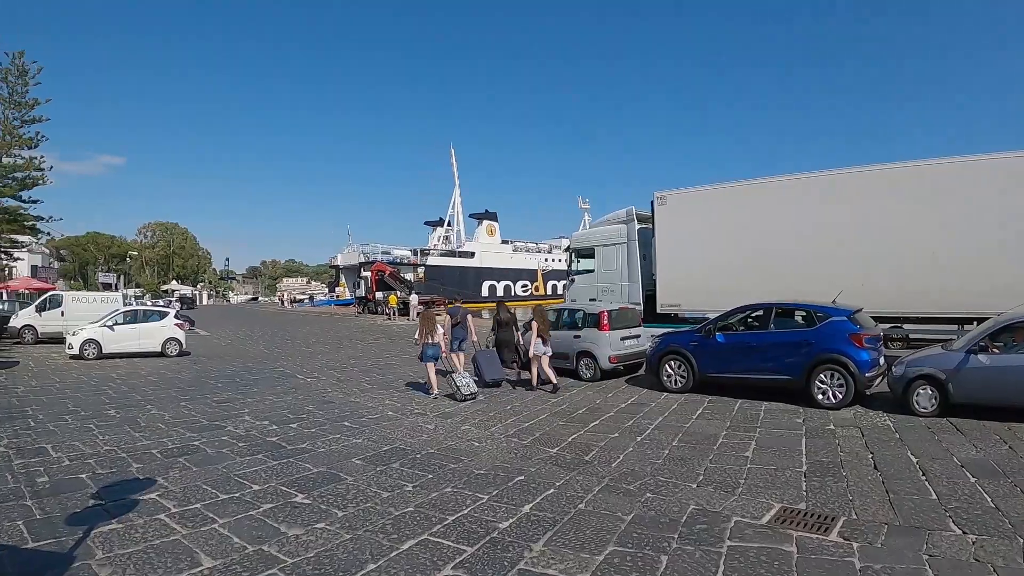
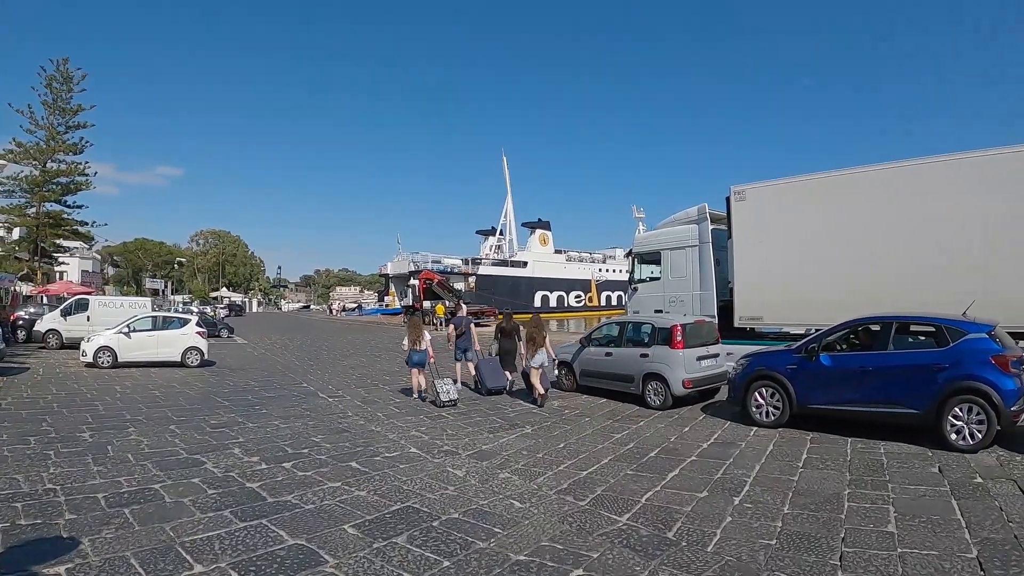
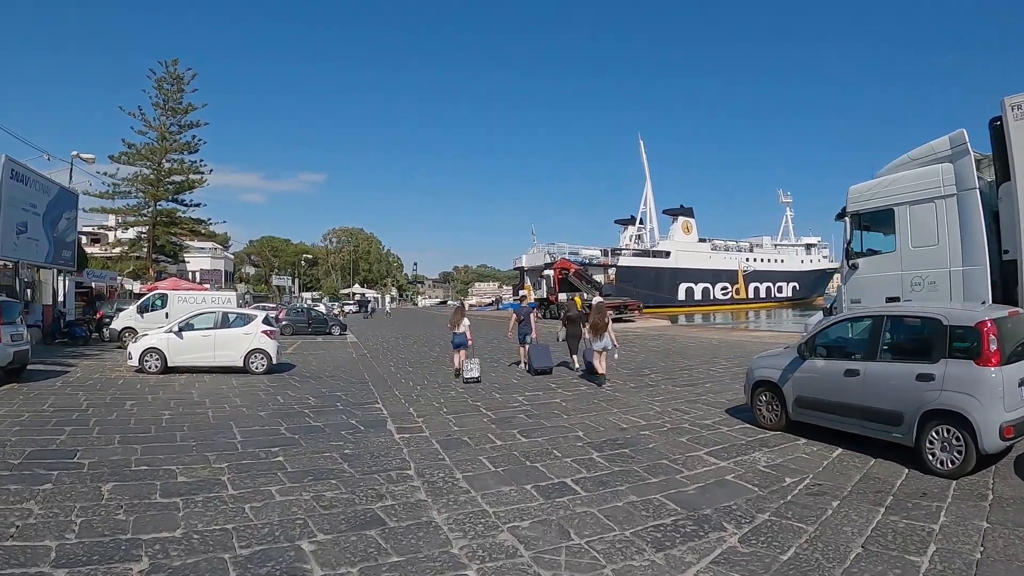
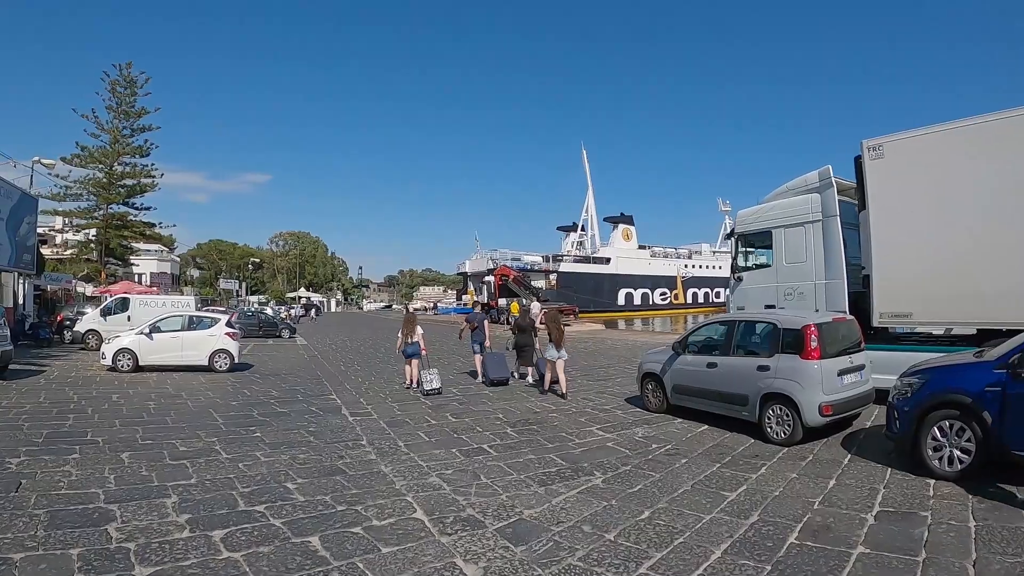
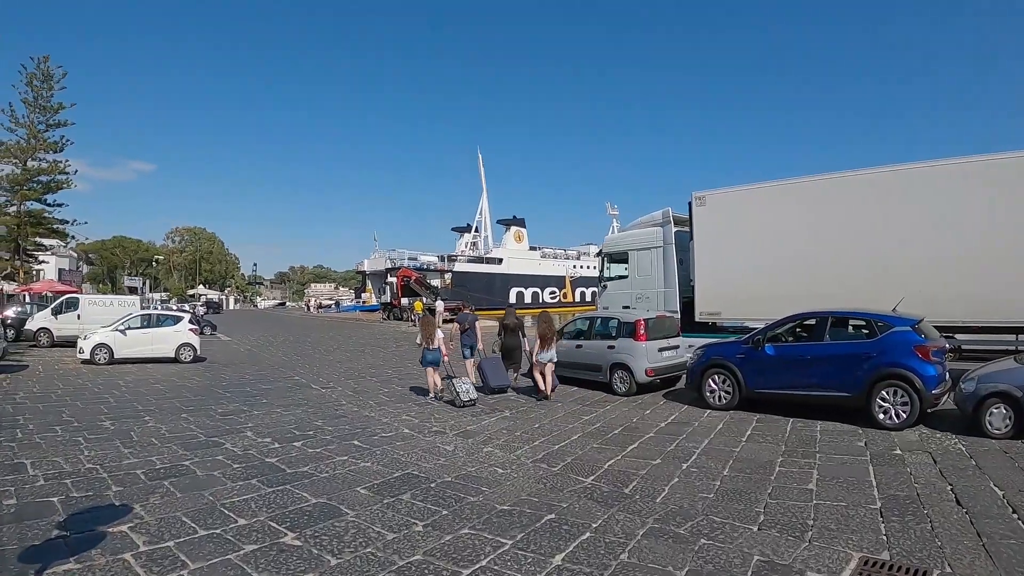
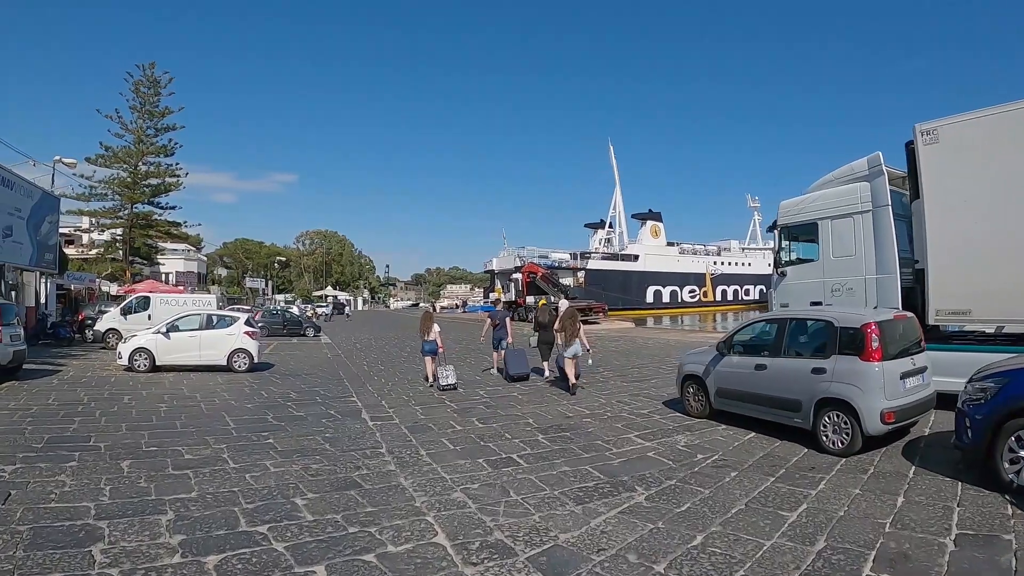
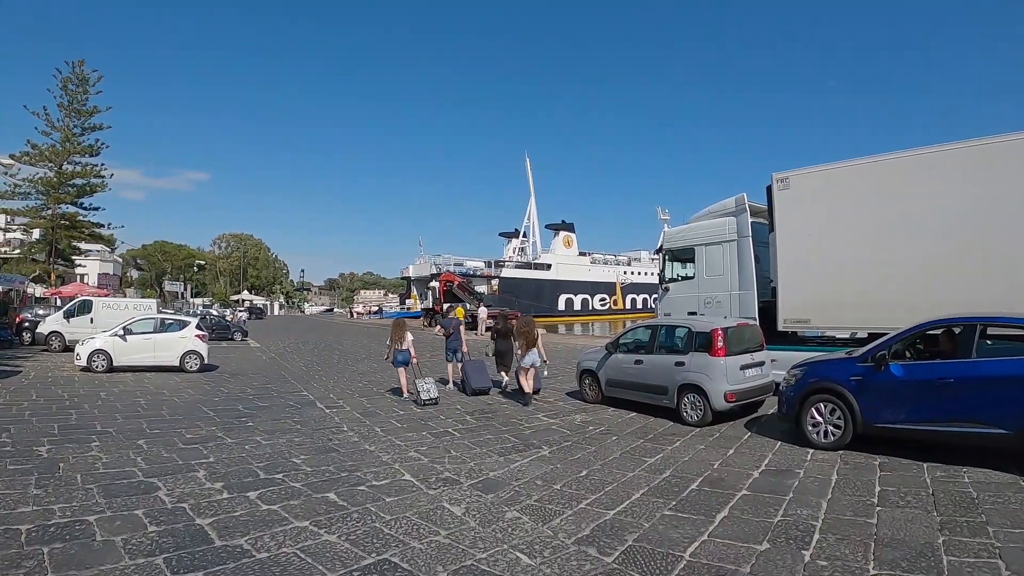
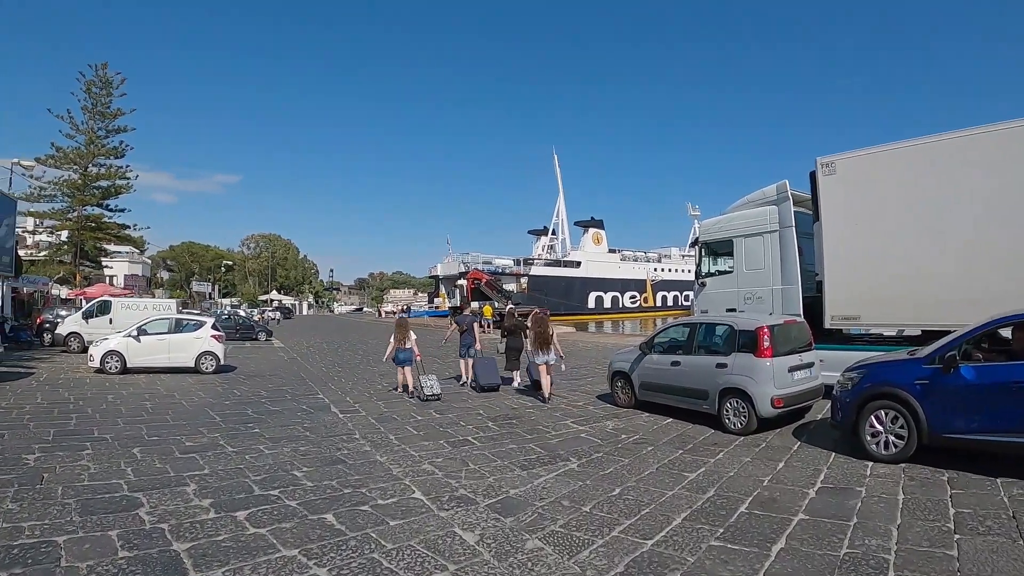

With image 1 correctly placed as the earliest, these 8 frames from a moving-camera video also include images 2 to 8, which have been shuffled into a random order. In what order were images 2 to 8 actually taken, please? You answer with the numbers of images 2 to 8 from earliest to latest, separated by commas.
5, 2, 7, 8, 4, 6, 3
